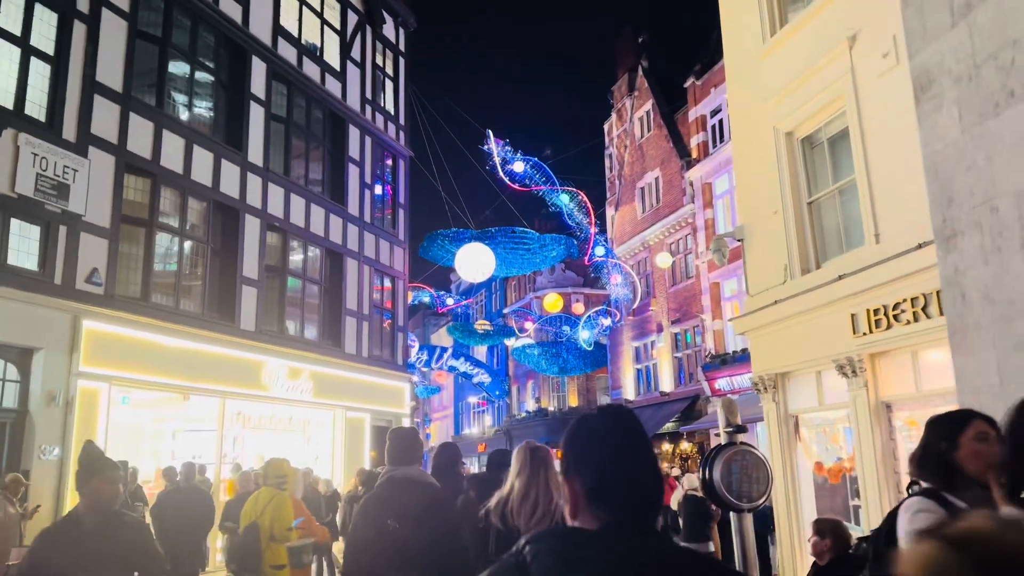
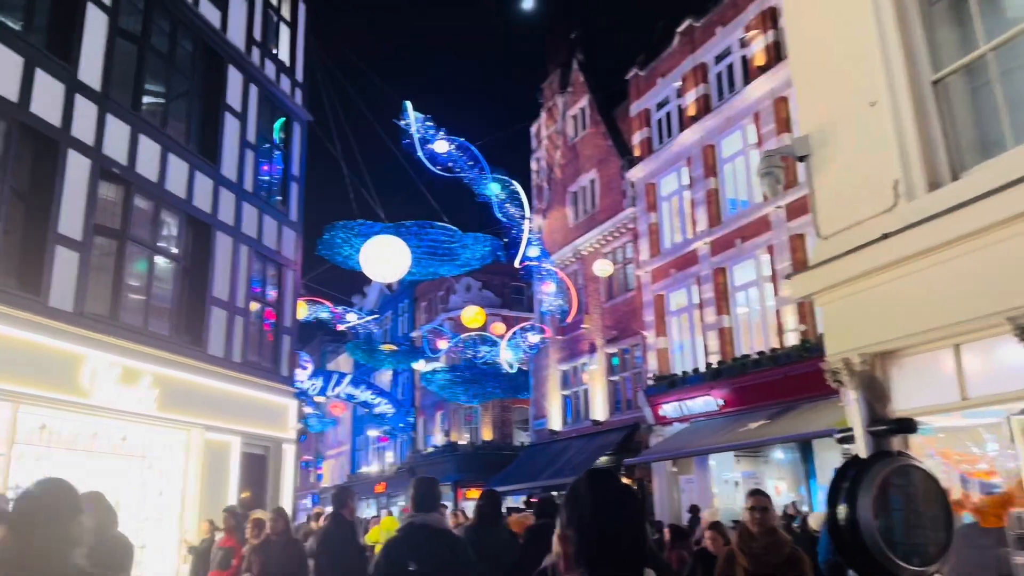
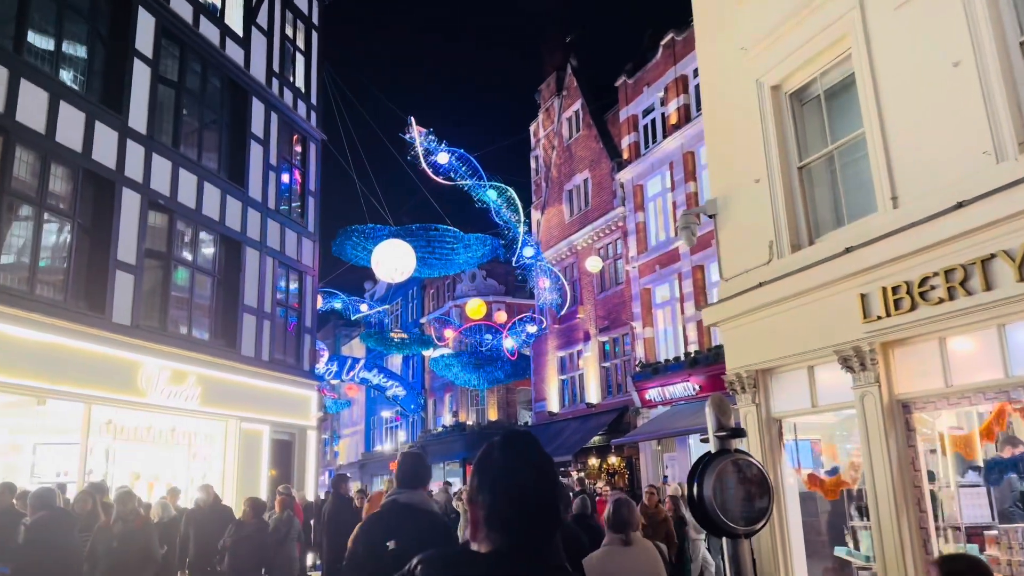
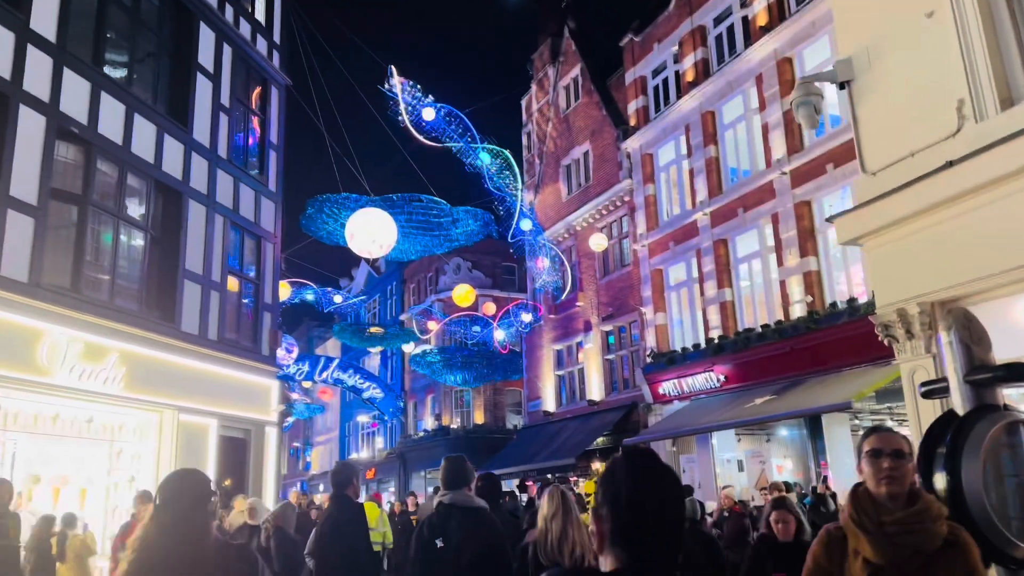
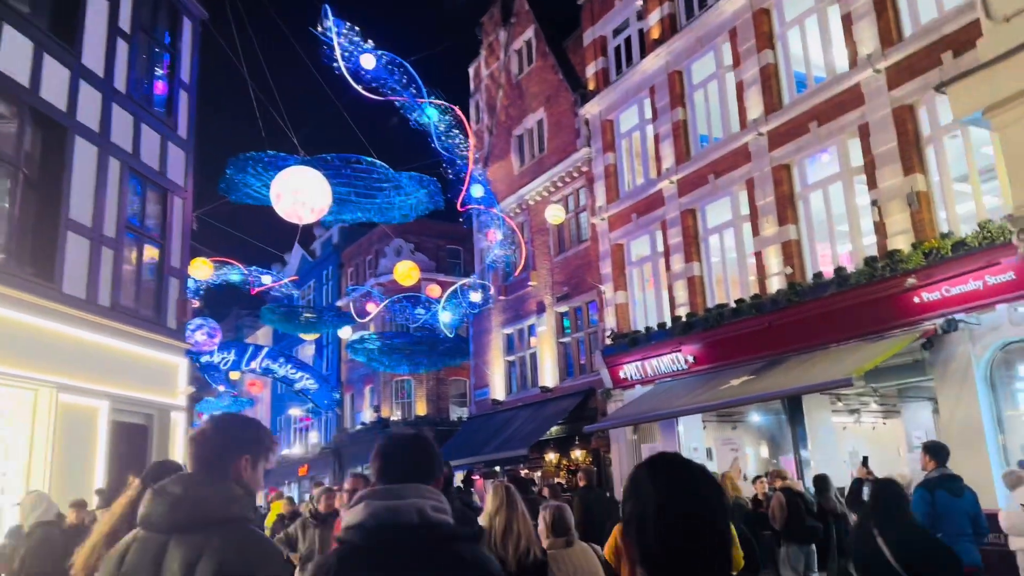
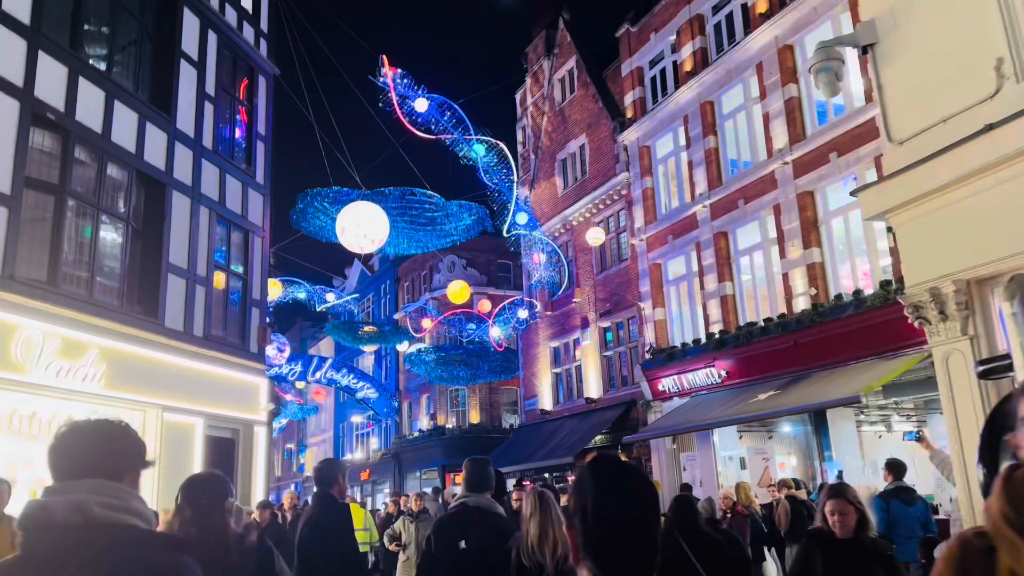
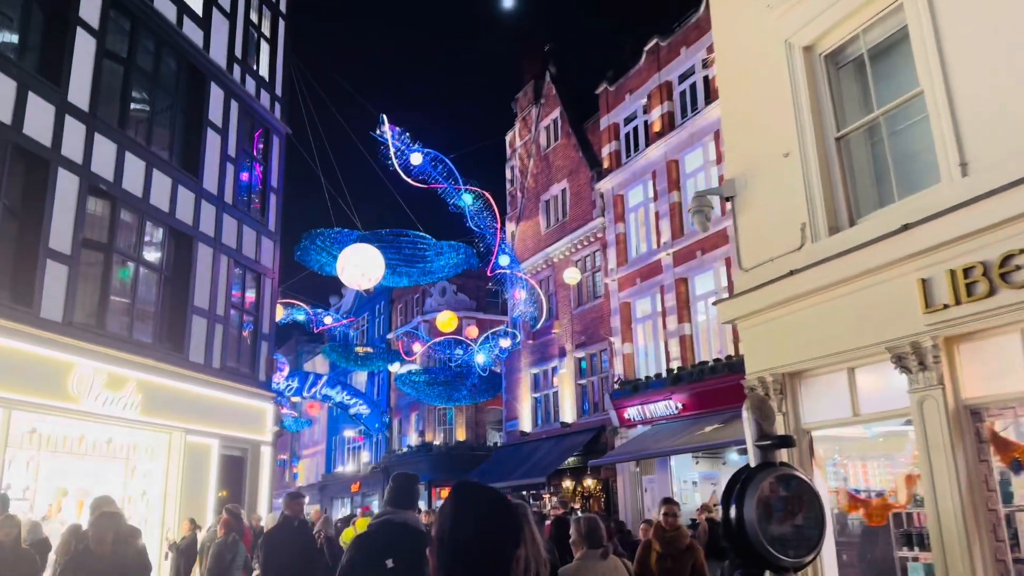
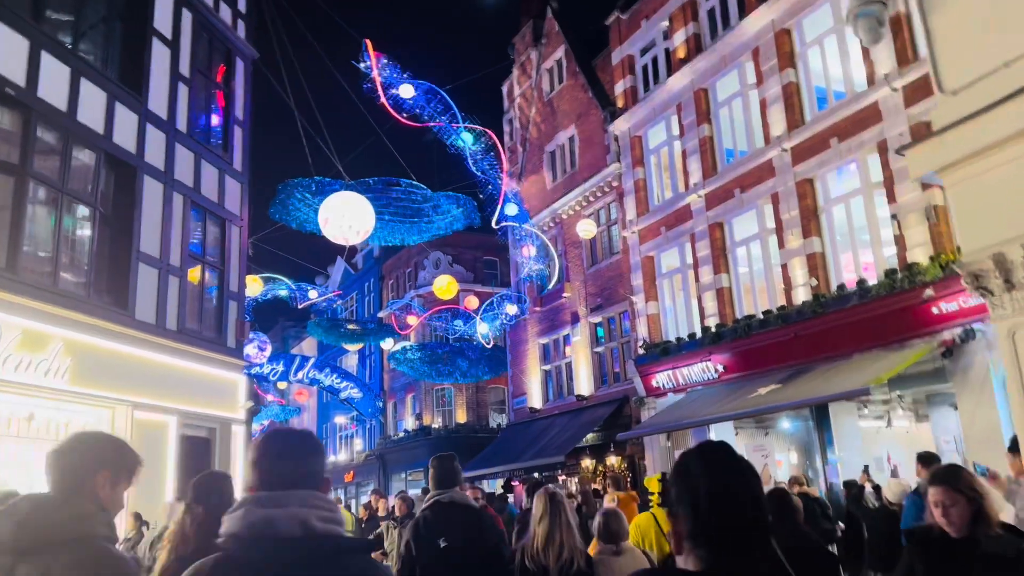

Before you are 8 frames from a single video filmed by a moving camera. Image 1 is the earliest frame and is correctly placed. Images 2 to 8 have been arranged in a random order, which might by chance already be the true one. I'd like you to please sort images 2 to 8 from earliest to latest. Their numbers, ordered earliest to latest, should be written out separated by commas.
3, 7, 2, 4, 6, 8, 5
